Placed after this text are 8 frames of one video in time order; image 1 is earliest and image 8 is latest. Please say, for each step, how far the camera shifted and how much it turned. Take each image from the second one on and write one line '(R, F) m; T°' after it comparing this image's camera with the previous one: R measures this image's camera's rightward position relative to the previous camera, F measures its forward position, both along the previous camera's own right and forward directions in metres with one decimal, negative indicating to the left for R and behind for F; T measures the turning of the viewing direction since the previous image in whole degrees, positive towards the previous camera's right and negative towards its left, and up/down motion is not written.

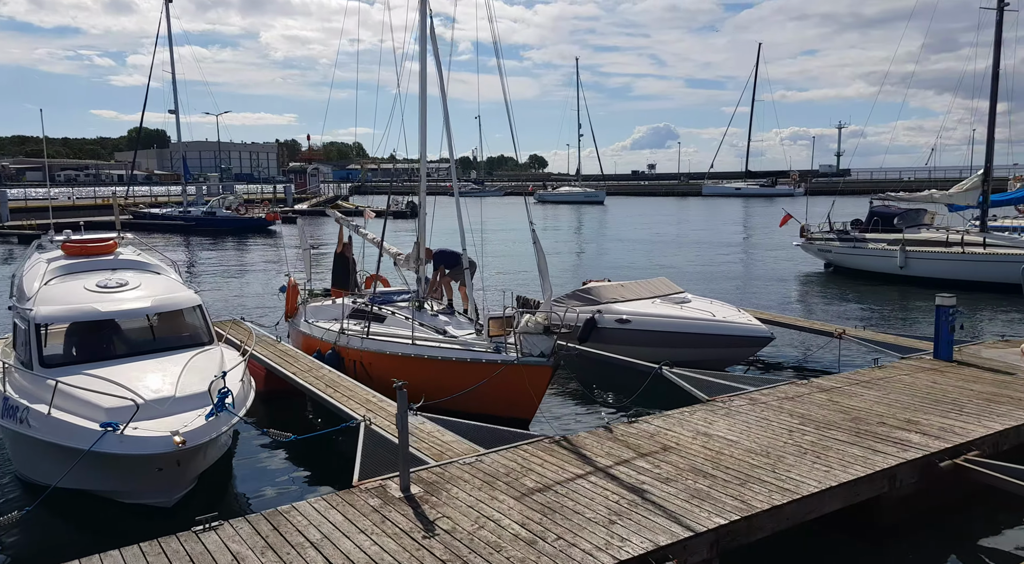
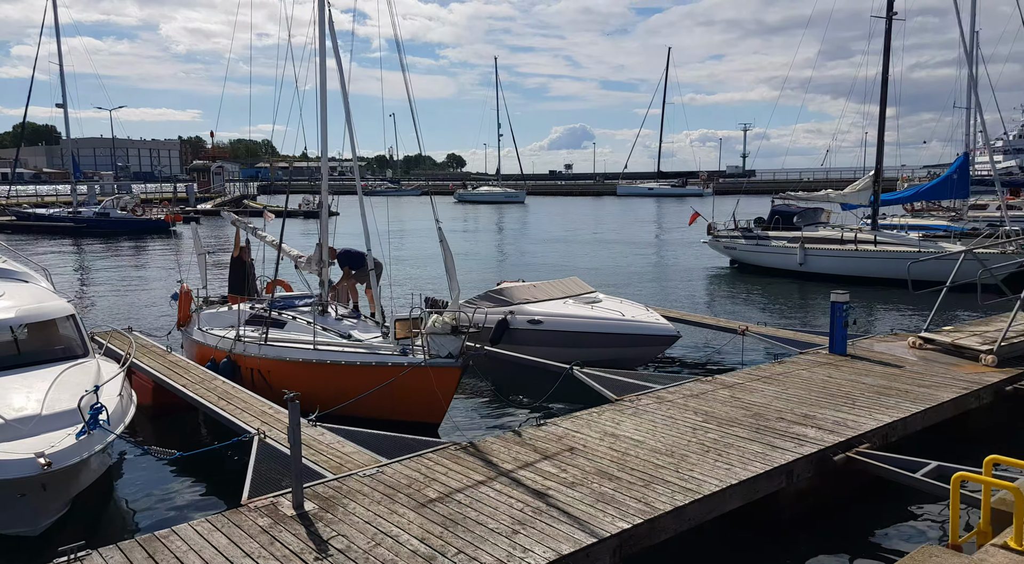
(+0.1, +0.1) m; +6°
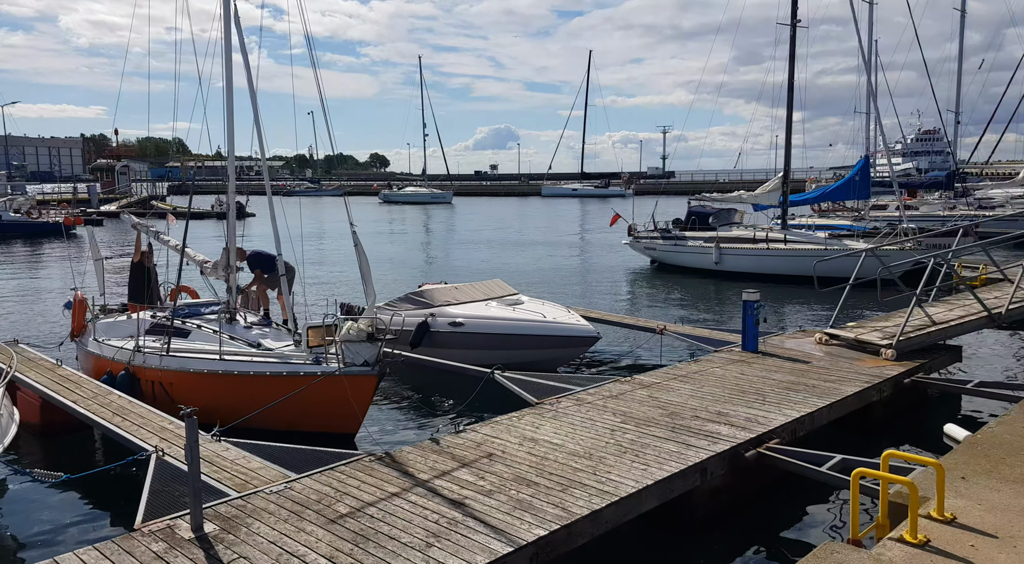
(0.0, +0.1) m; +5°
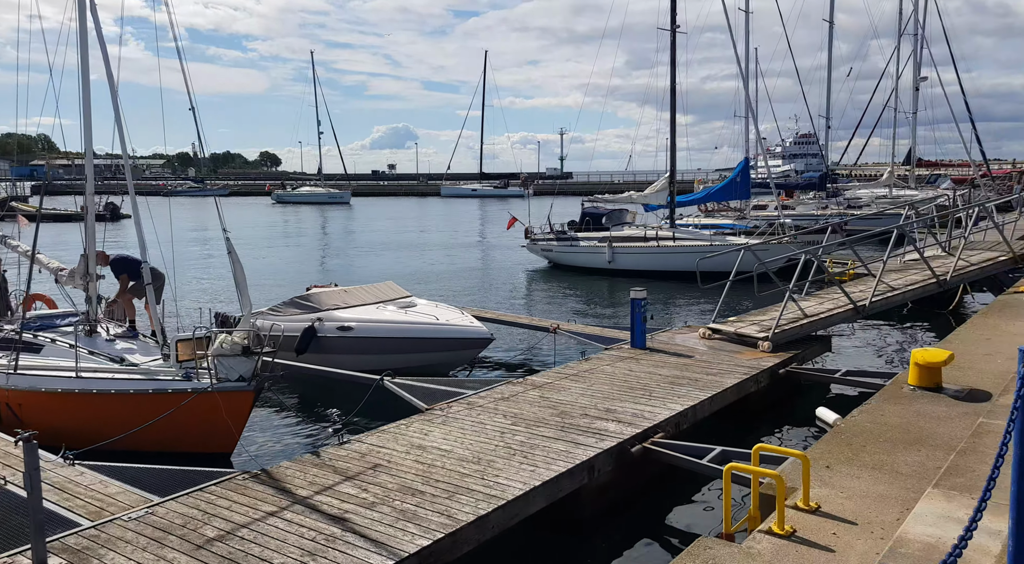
(+0.1, 0.0) m; +7°
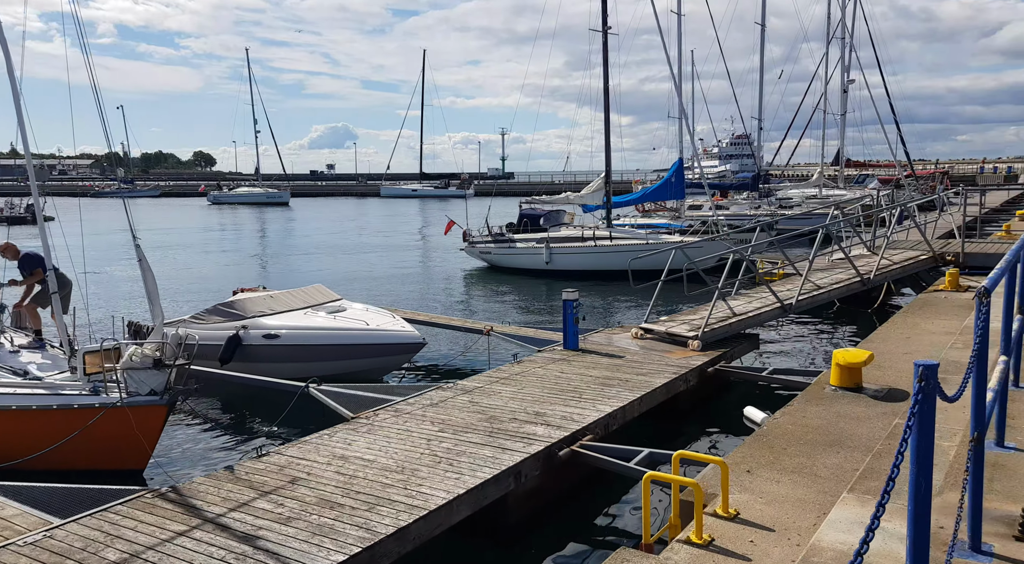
(+0.2, +0.1) m; +4°
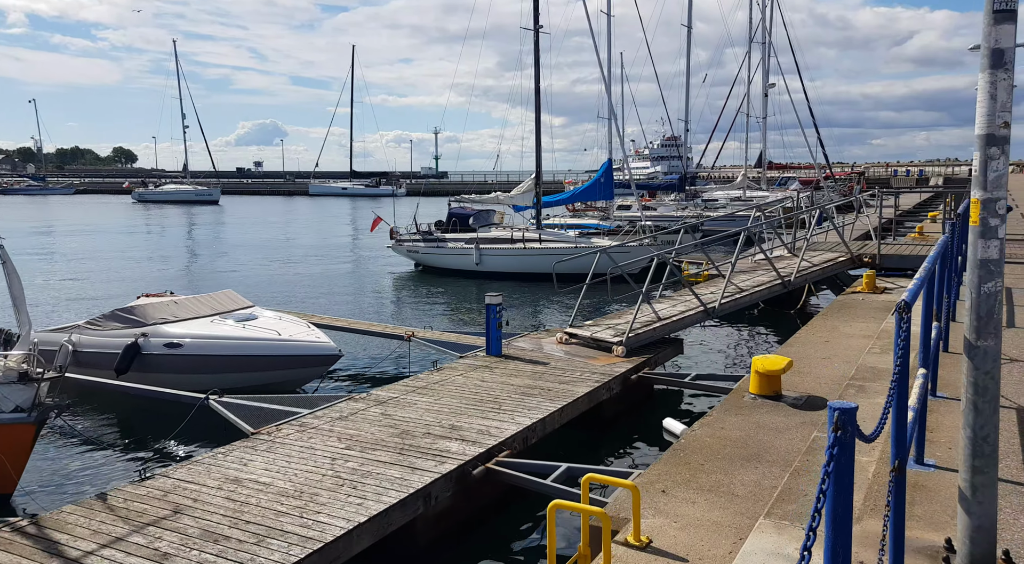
(+0.2, +0.4) m; +5°
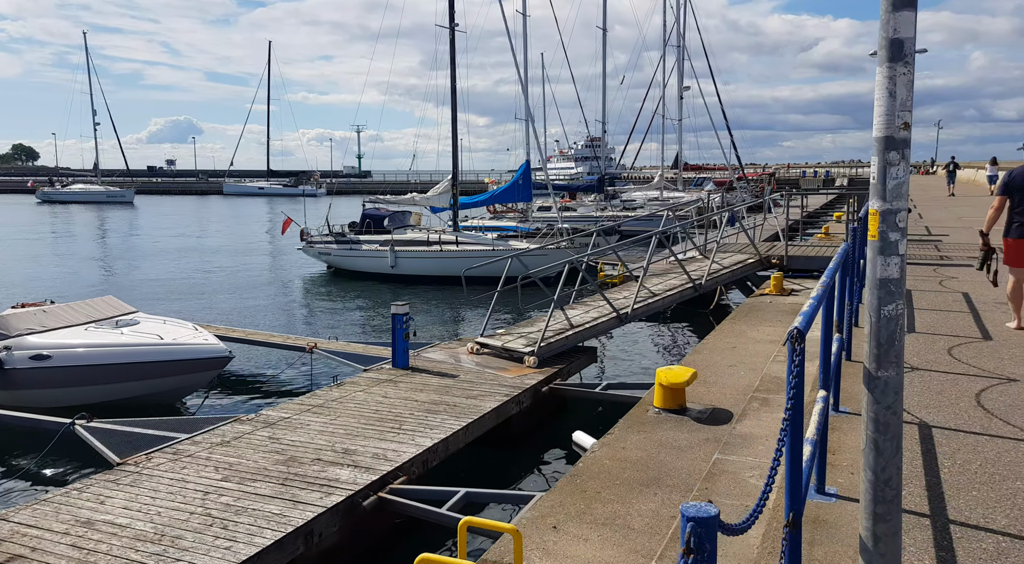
(+0.3, +0.5) m; +5°
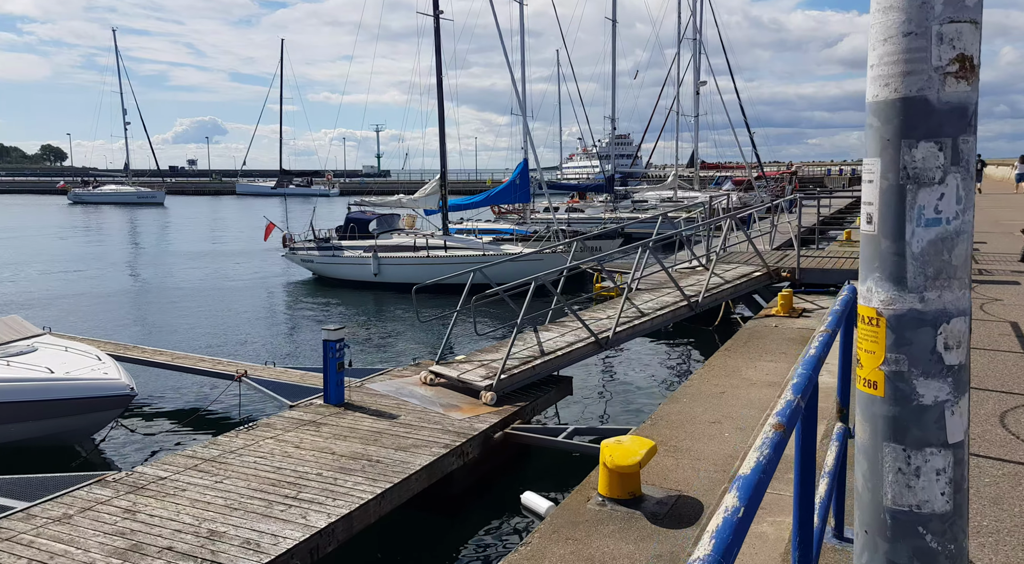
(+0.8, +1.9) m; -1°
